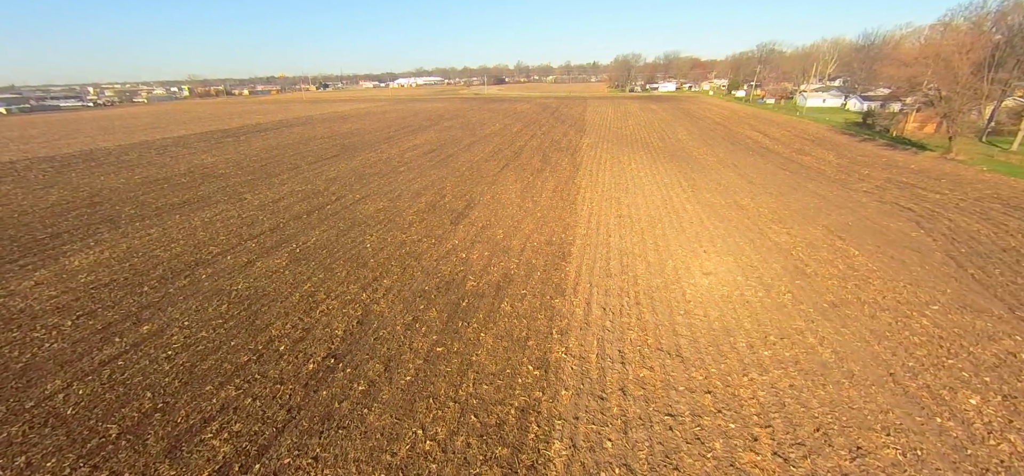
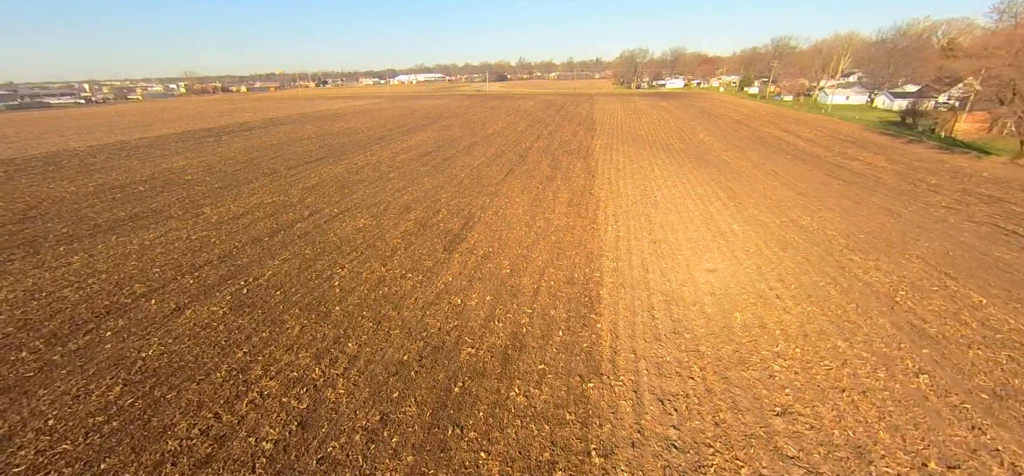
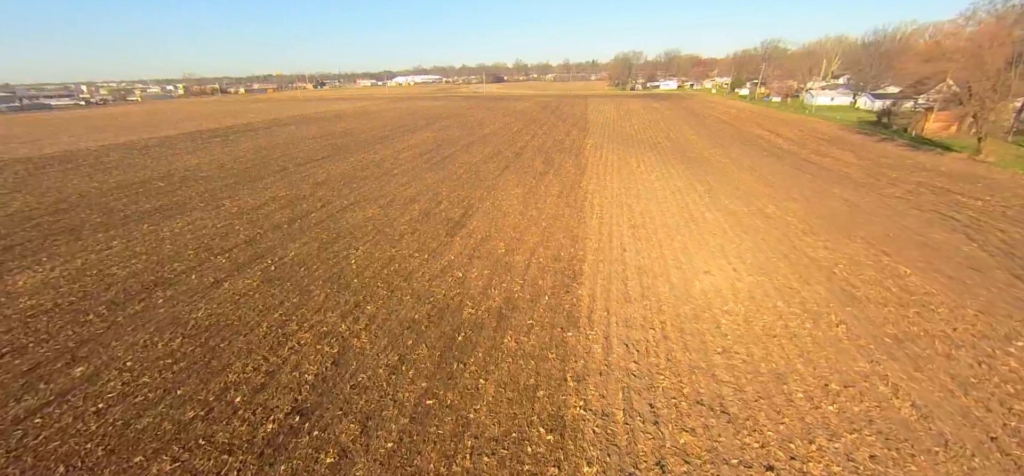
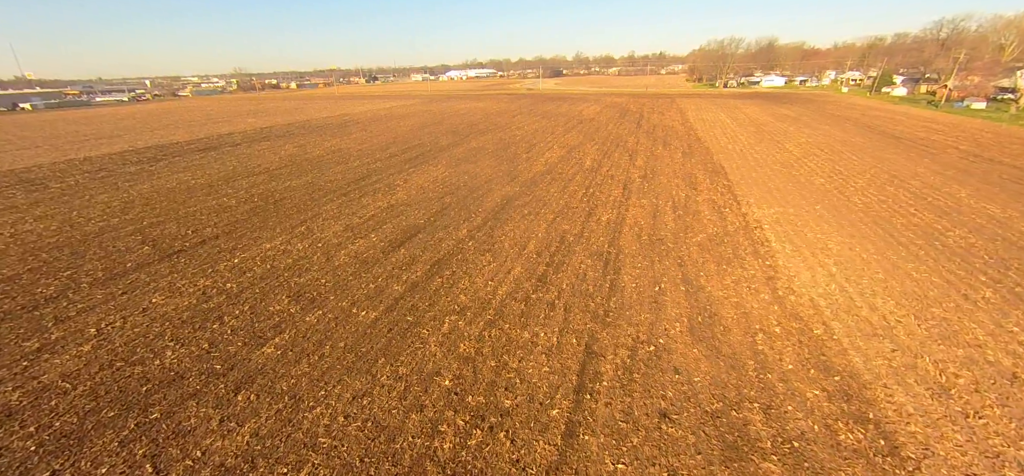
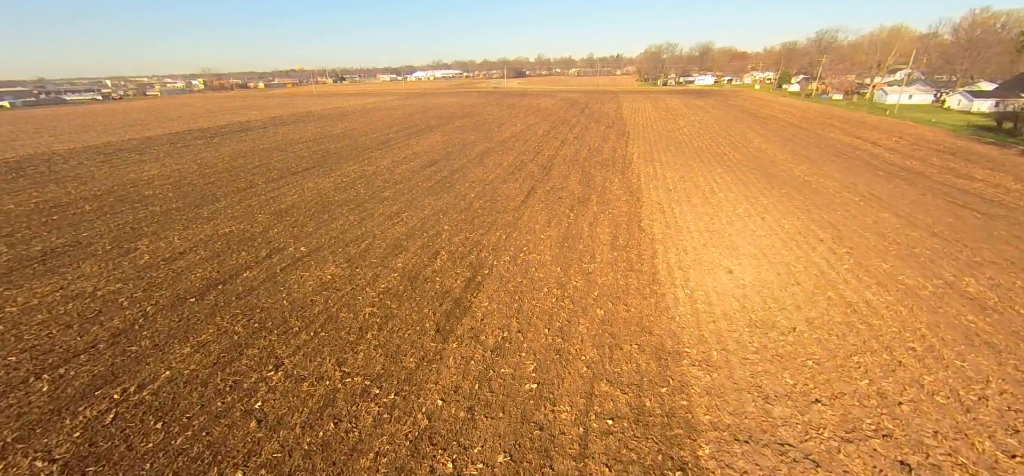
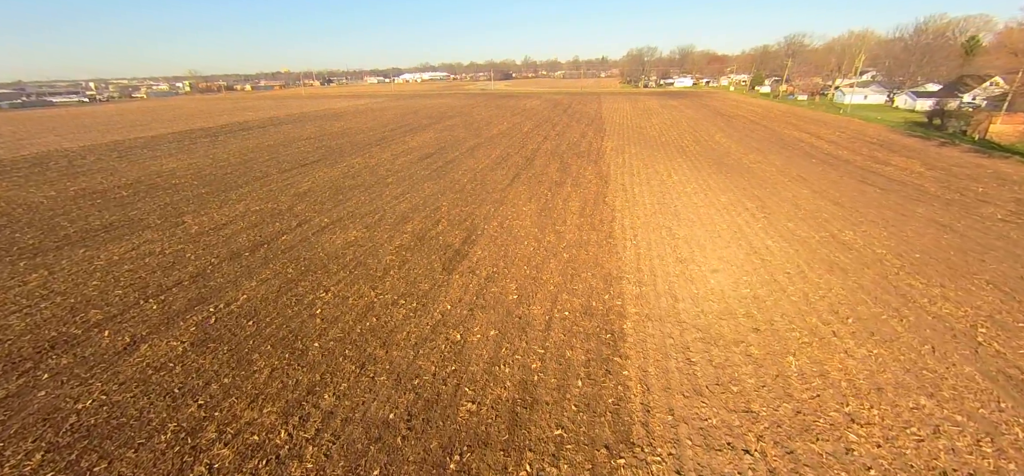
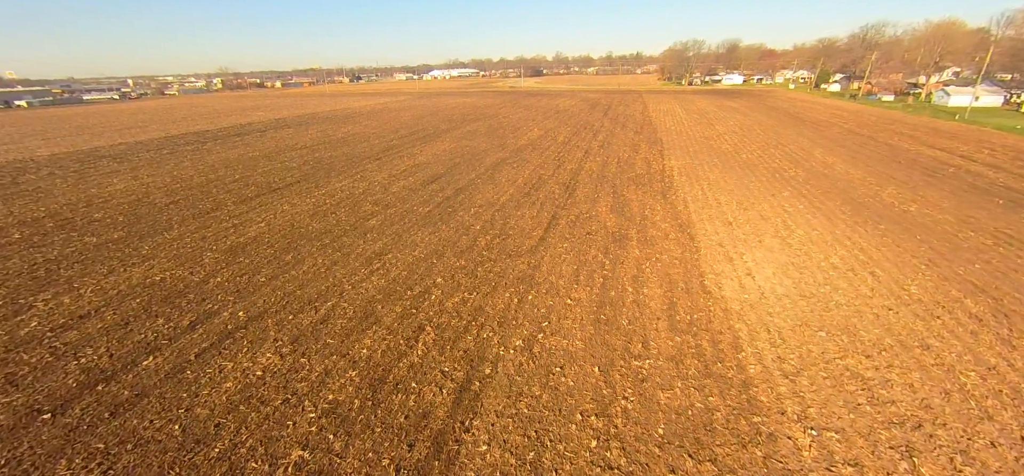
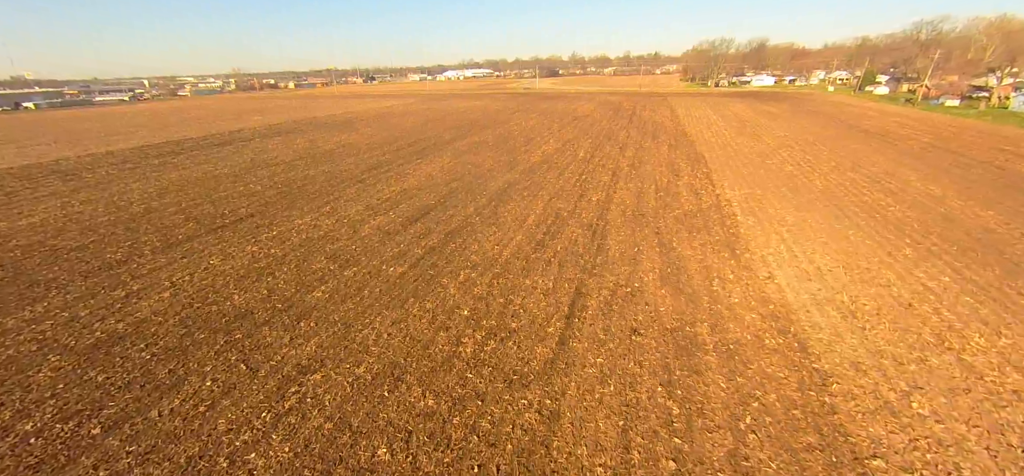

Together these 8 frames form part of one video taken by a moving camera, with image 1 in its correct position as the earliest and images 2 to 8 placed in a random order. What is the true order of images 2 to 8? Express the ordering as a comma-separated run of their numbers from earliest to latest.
3, 2, 6, 5, 7, 8, 4
